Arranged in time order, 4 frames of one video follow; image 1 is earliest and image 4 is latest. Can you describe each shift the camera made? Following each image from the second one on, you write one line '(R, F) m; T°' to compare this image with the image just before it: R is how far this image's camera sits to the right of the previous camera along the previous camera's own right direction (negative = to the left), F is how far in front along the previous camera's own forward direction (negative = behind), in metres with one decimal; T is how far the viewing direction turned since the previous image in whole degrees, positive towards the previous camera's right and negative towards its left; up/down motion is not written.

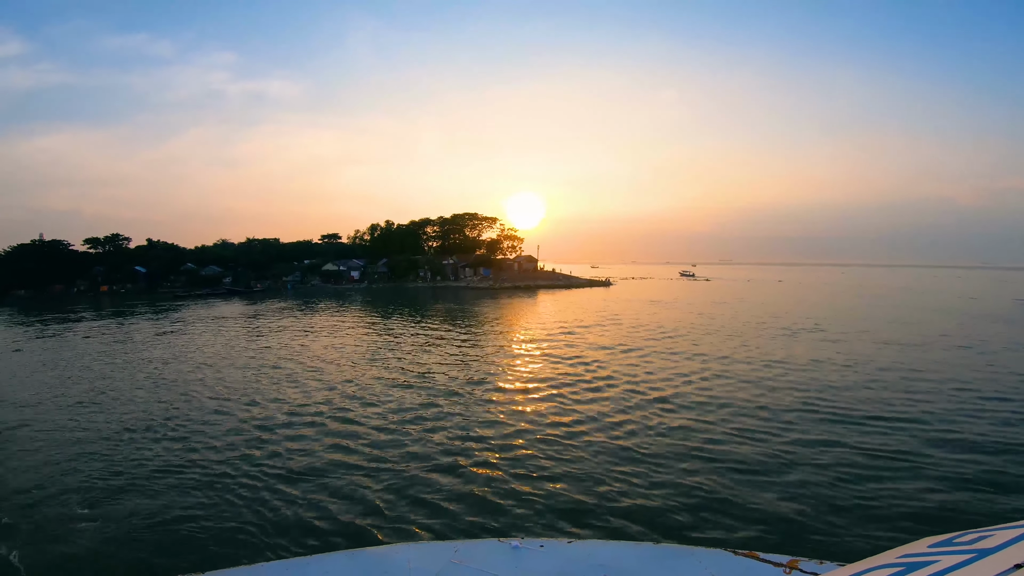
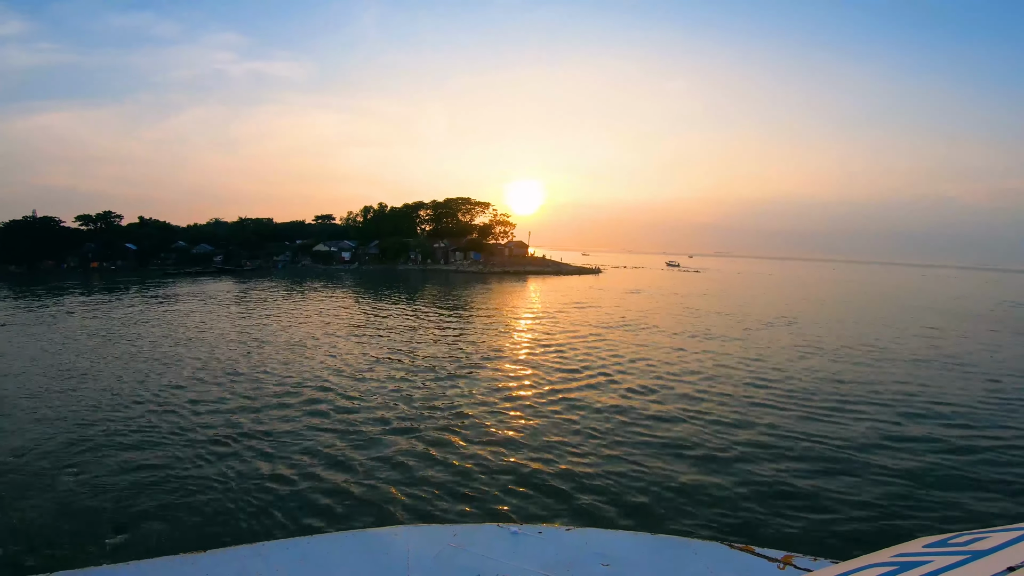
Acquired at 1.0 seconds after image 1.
(+0.4, 0.0) m; -1°
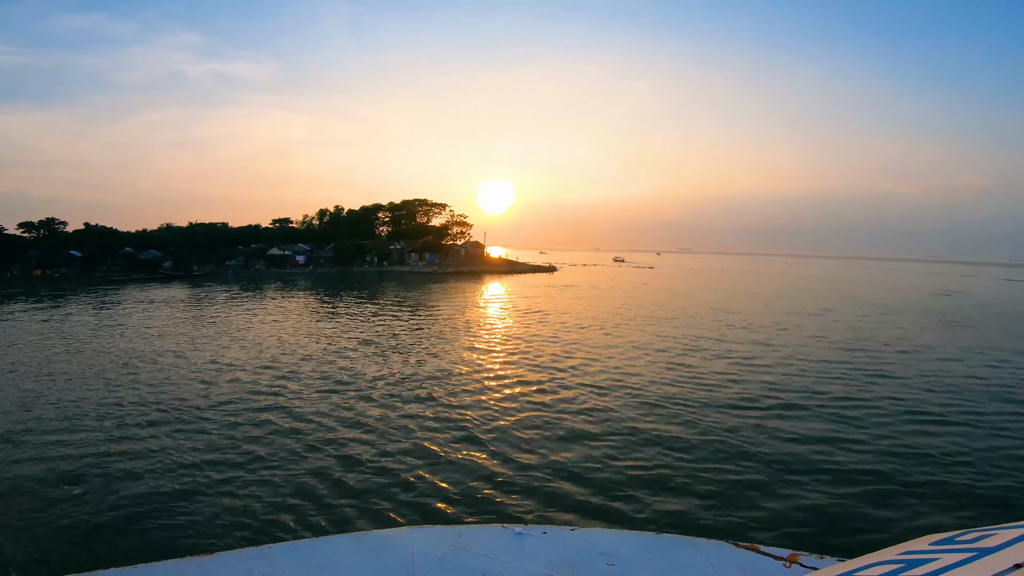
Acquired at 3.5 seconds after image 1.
(+1.3, +0.1) m; 0°
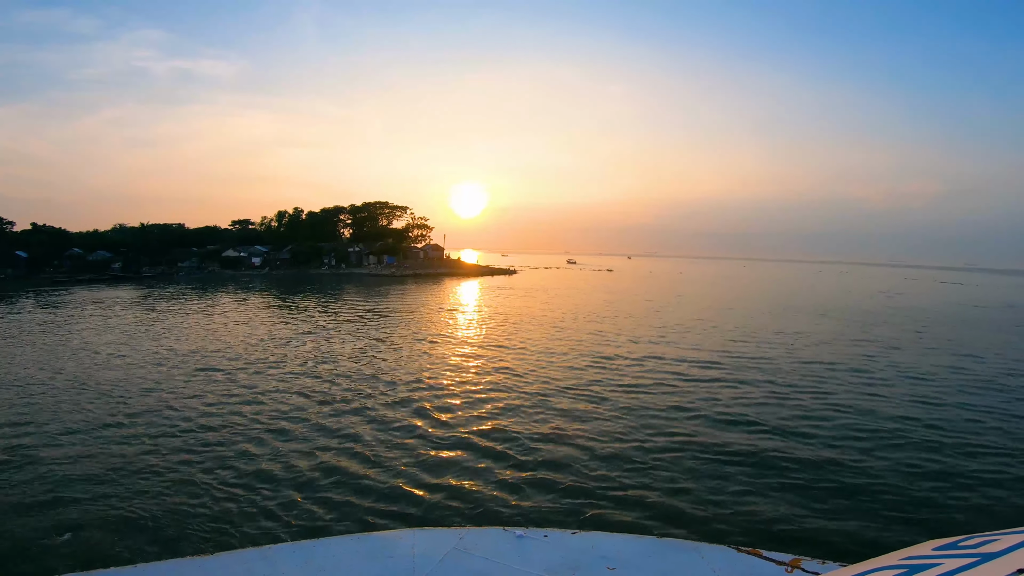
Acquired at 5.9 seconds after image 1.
(+1.2, +0.2) m; -1°
